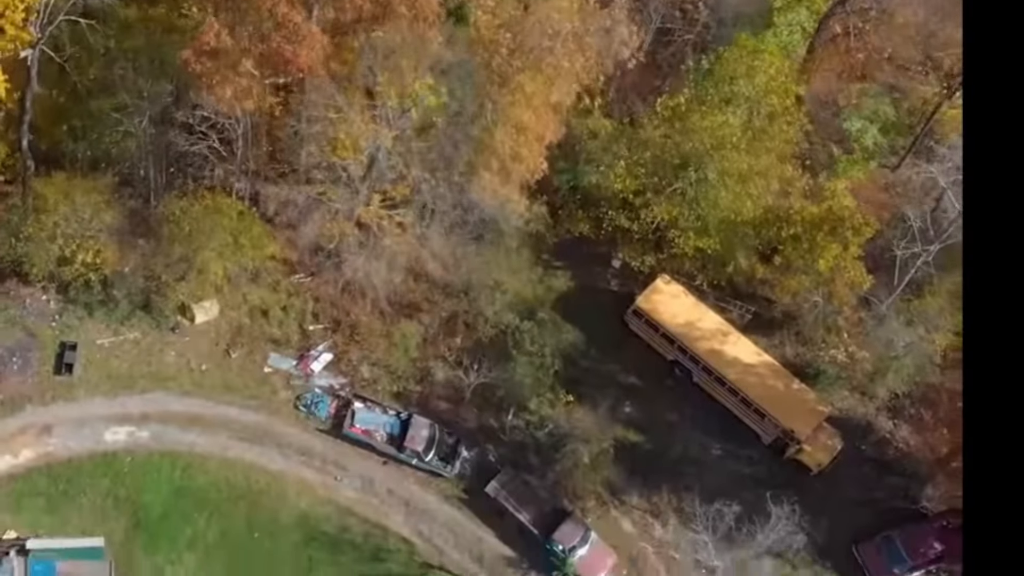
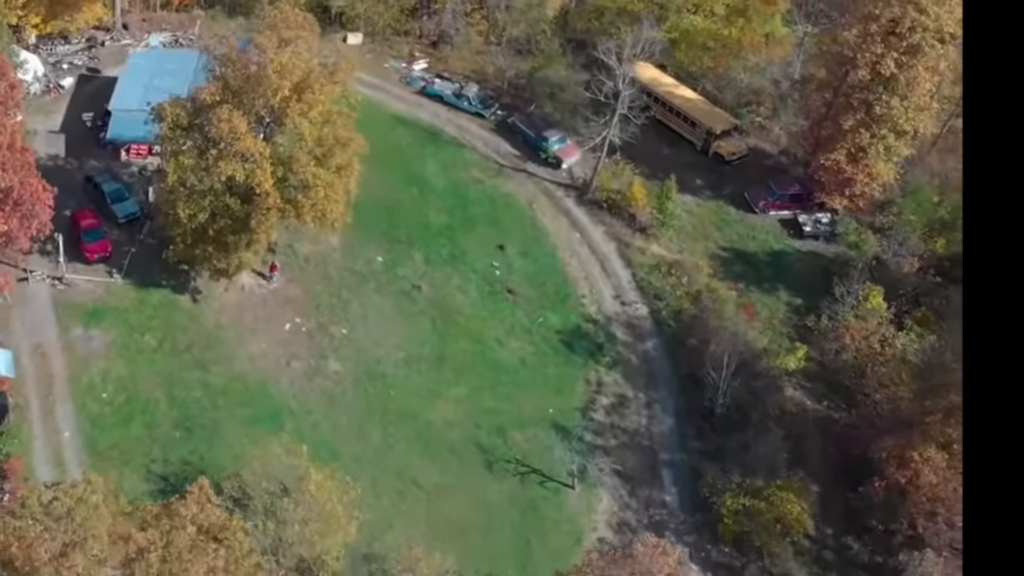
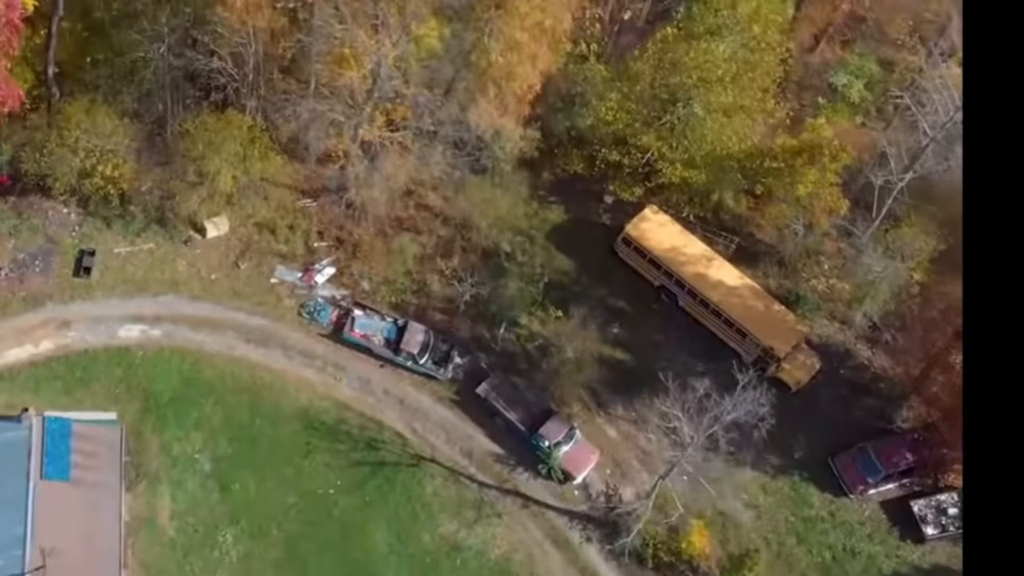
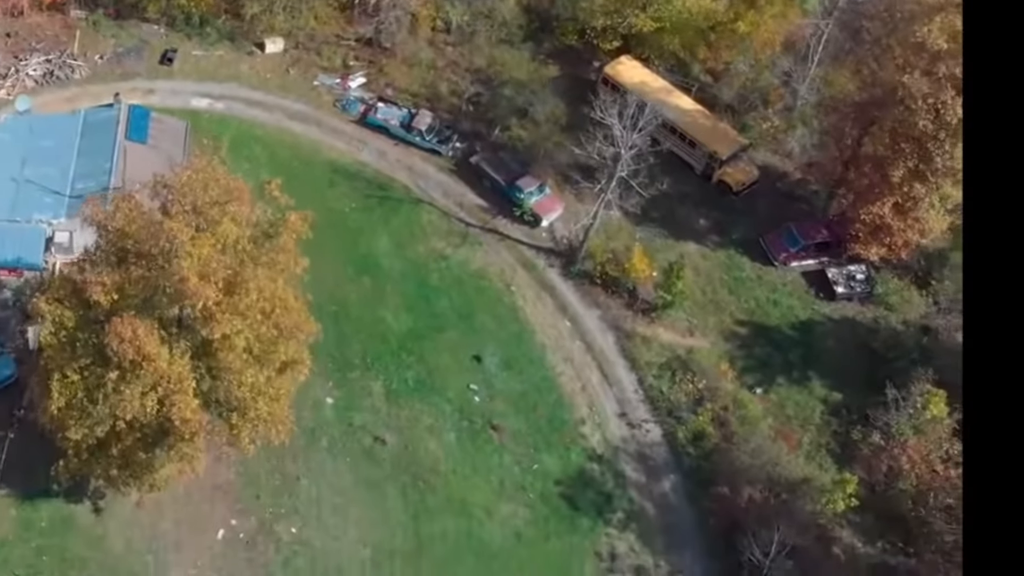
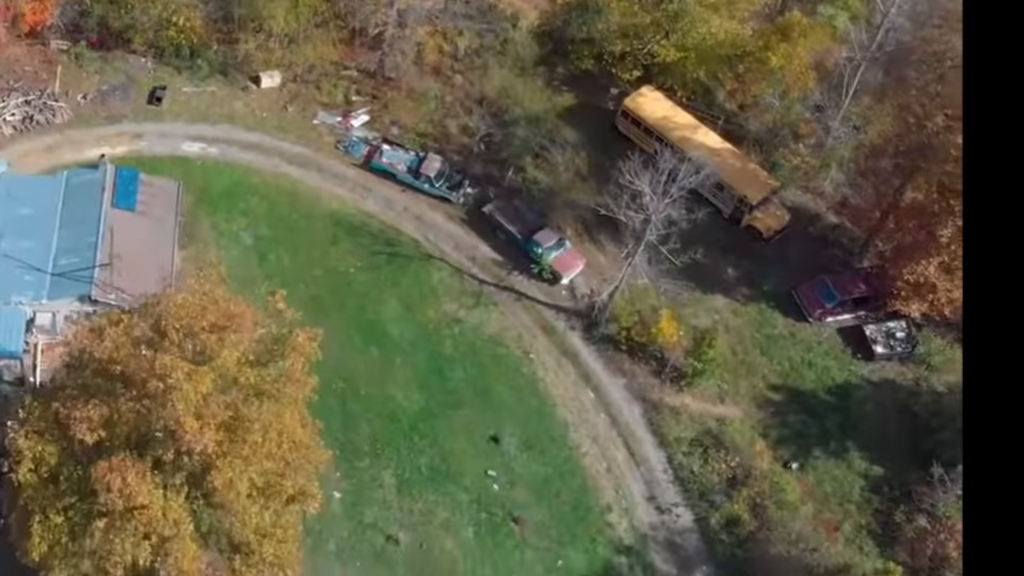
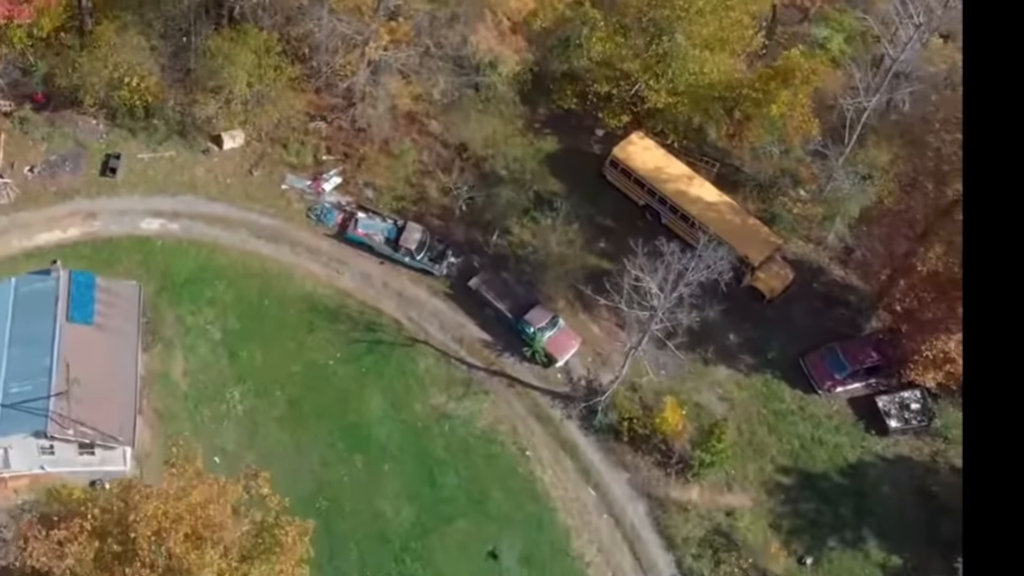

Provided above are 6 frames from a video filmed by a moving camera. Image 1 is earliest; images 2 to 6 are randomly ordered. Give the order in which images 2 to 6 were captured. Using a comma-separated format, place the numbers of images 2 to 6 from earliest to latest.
3, 6, 5, 4, 2
